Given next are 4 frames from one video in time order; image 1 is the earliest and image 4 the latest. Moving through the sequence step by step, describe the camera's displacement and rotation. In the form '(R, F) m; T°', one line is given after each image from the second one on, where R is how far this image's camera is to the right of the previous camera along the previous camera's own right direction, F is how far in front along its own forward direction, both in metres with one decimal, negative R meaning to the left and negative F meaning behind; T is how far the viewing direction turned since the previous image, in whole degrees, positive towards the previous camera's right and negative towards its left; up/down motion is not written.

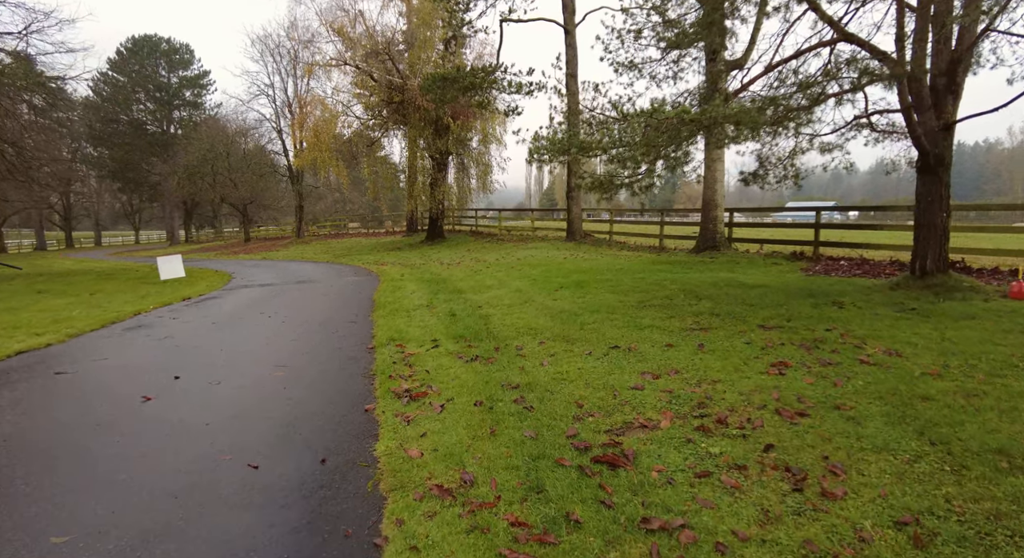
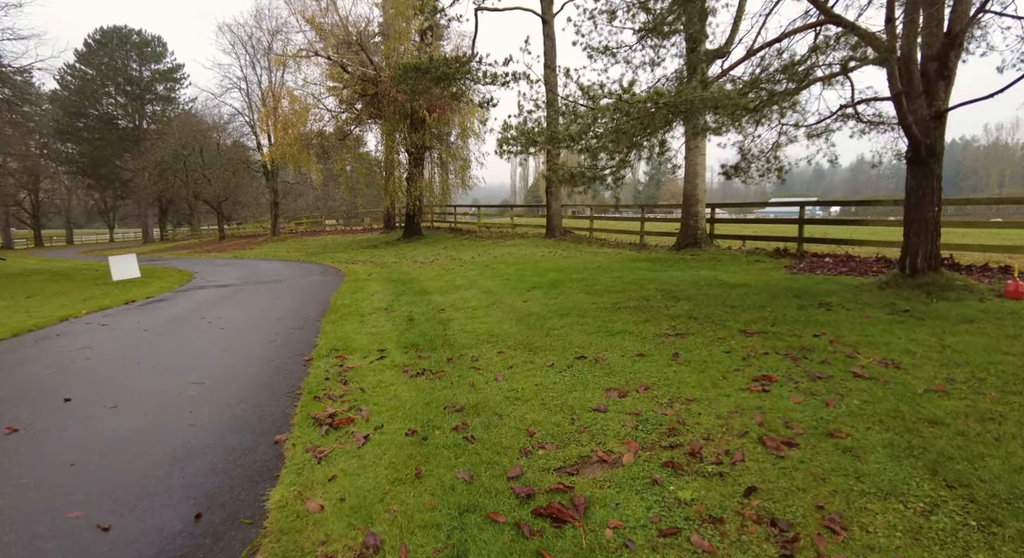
(+0.3, +0.7) m; +1°
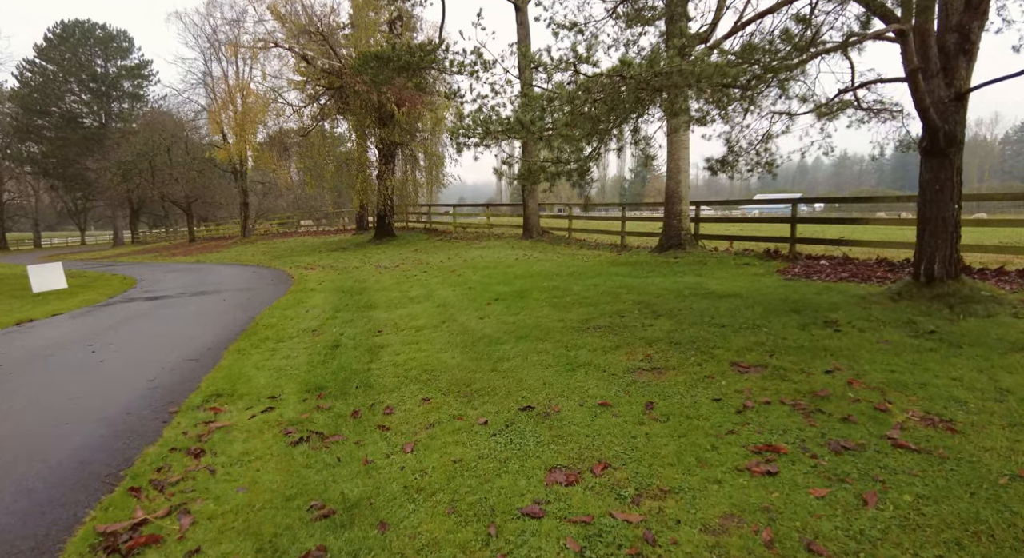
(+0.5, +1.4) m; +1°
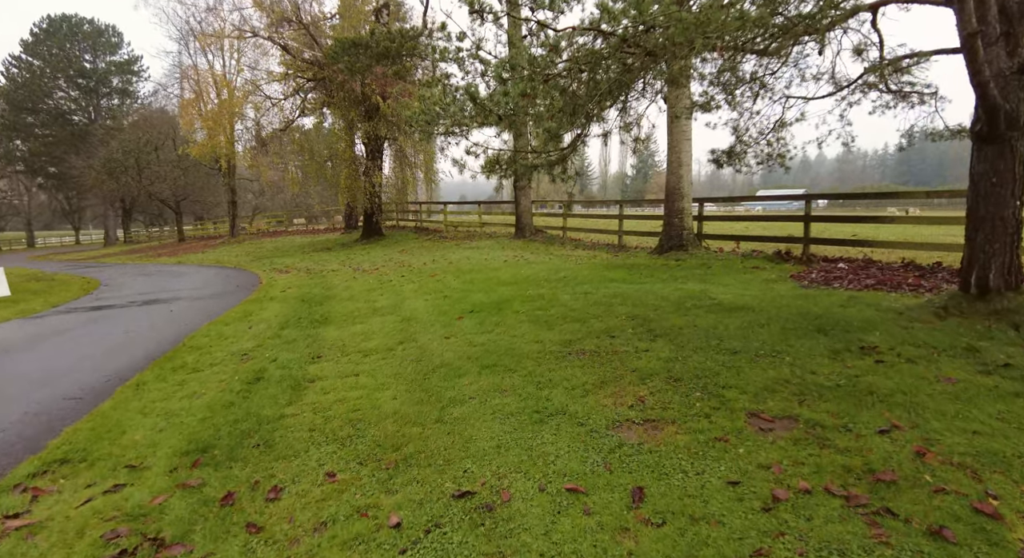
(+0.4, +1.3) m; 0°
